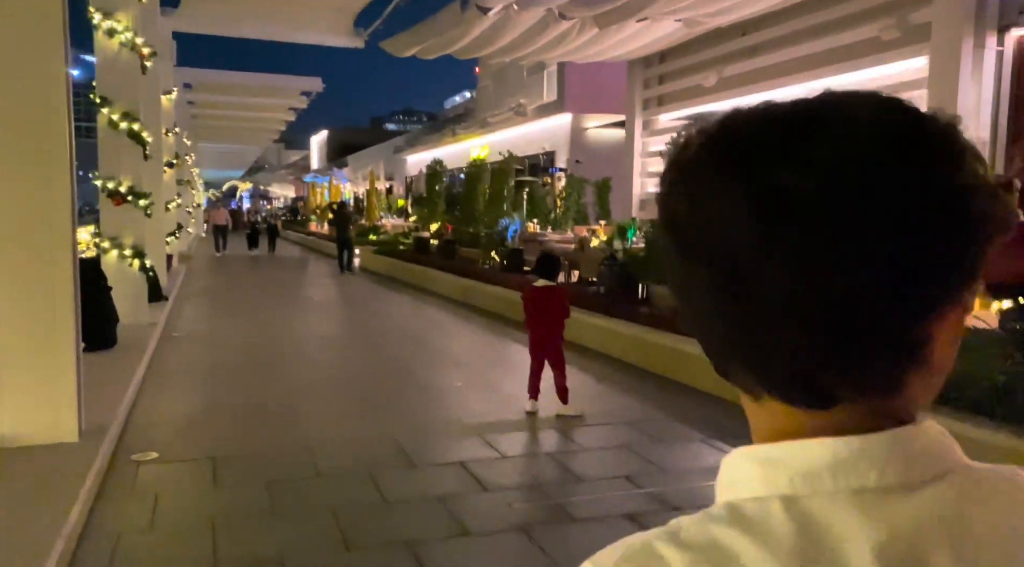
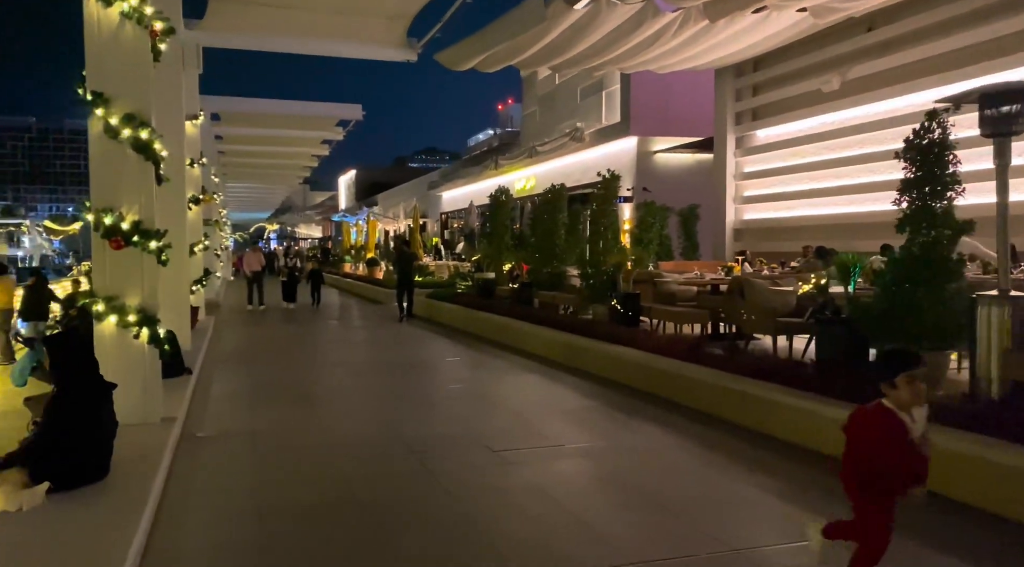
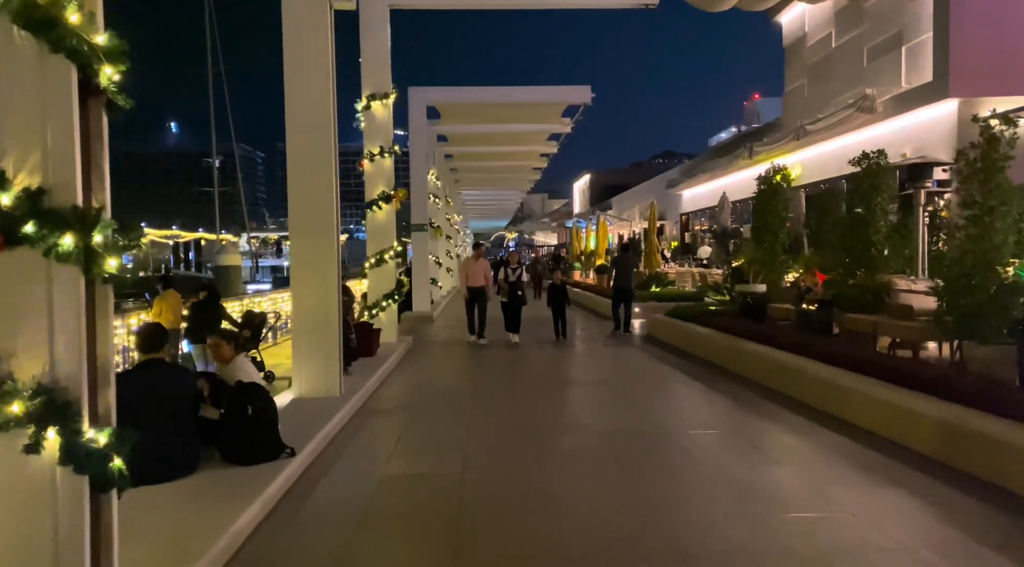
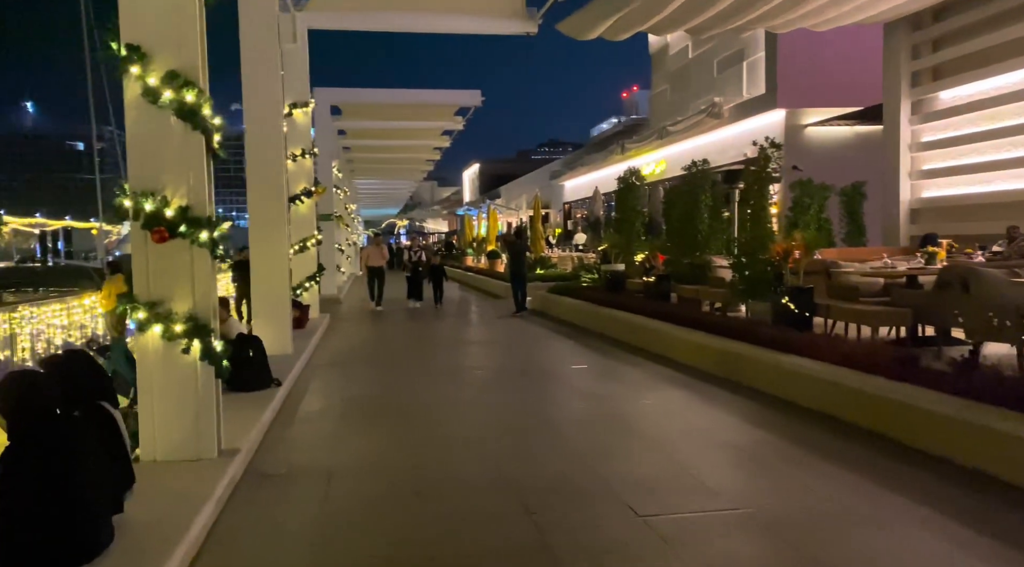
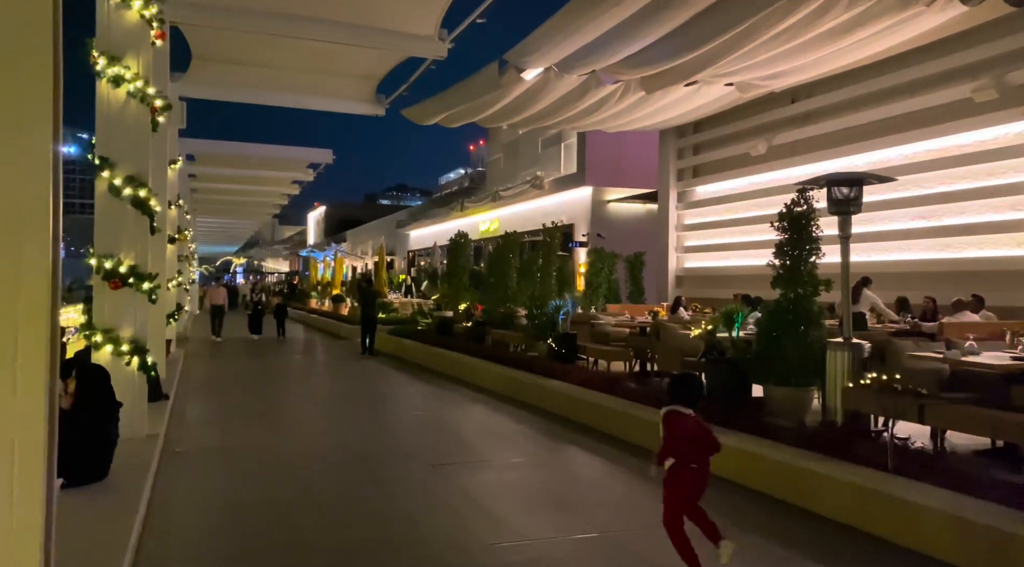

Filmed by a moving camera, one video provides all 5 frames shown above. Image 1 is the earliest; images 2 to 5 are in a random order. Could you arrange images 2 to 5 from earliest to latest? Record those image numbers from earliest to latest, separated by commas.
5, 2, 4, 3
